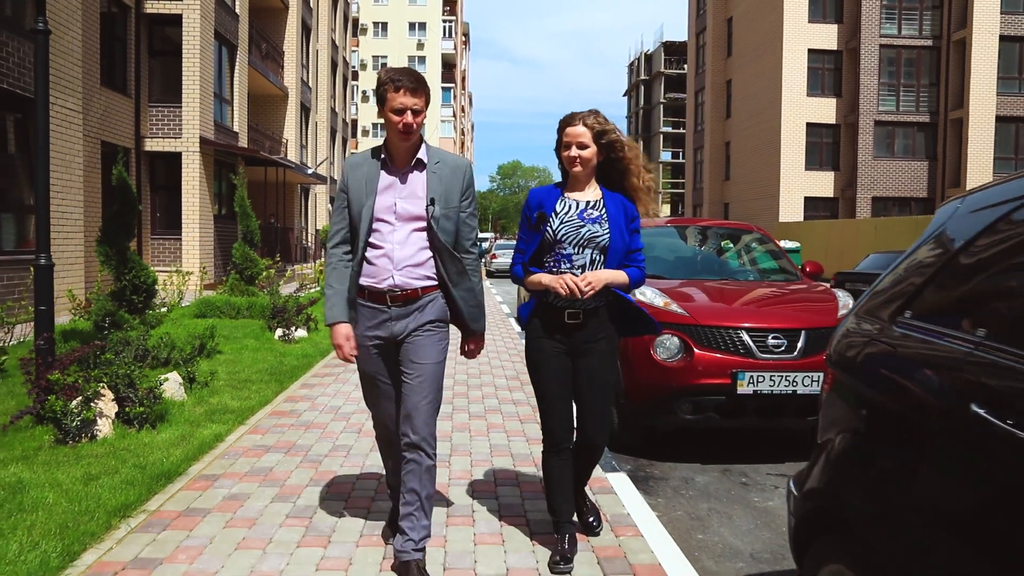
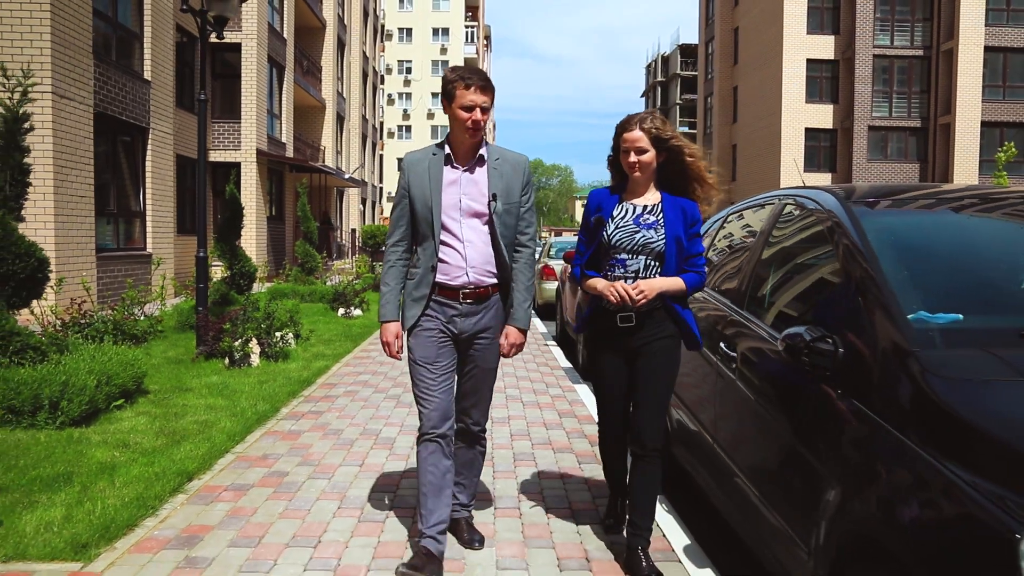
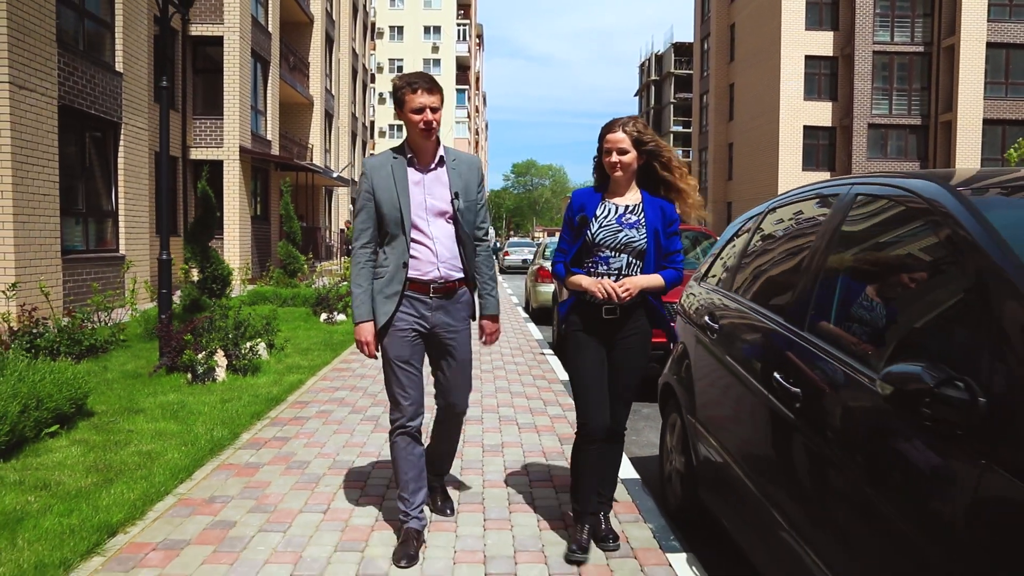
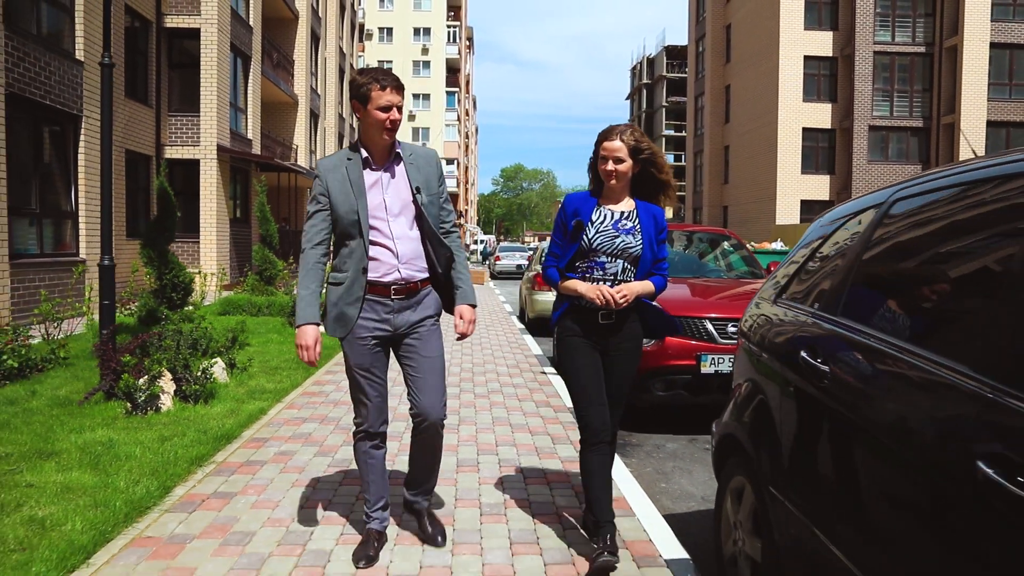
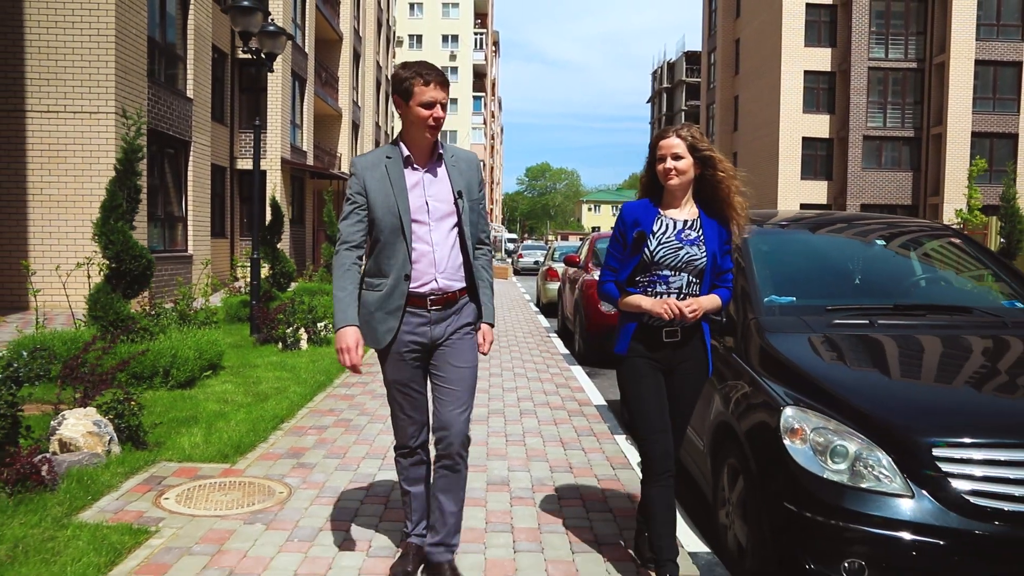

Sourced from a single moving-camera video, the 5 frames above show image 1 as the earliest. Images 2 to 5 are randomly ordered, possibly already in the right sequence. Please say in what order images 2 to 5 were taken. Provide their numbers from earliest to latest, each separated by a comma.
4, 3, 2, 5
